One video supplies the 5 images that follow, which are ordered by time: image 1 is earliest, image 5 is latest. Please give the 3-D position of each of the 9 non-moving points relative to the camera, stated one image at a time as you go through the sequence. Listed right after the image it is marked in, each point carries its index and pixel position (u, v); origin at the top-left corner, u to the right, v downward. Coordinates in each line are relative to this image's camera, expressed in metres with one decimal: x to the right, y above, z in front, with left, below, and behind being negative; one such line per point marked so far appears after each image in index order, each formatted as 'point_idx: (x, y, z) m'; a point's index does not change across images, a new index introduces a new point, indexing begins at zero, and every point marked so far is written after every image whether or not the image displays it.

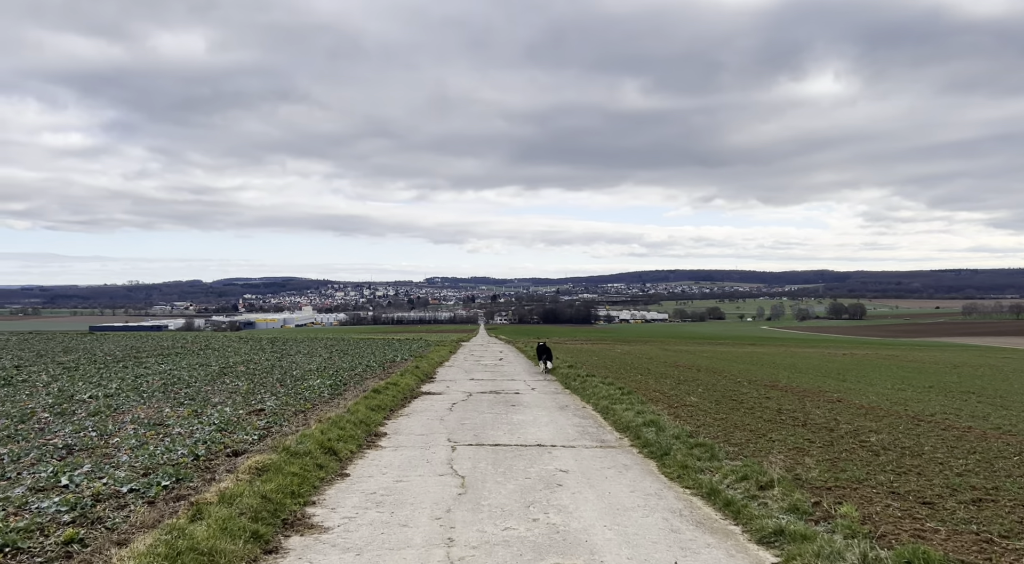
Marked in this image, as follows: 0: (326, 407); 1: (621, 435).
0: (-4.1, -2.7, +18.1) m
1: (+1.9, -2.7, +14.8) m
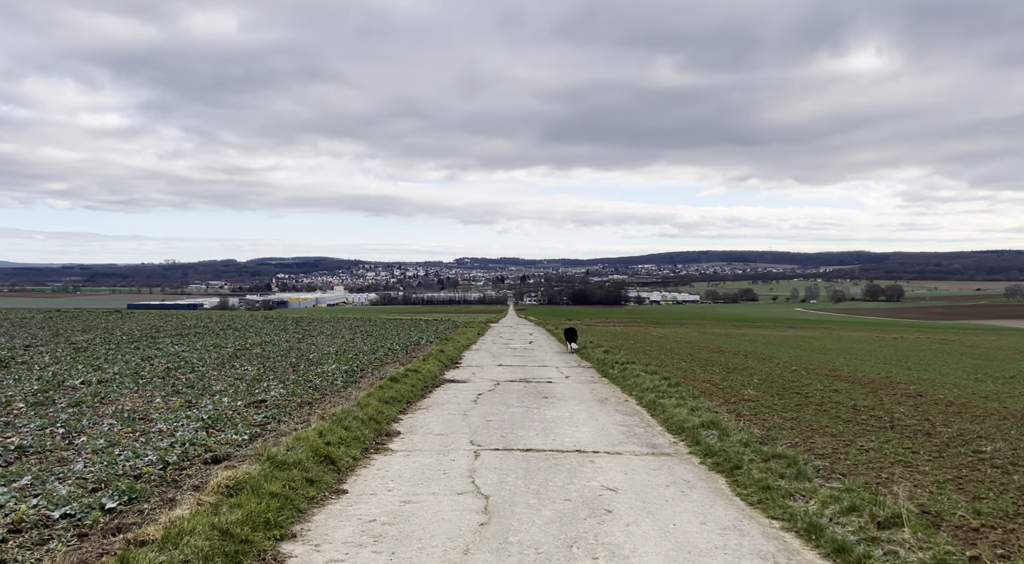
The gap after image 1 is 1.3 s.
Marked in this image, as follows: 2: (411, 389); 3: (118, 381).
0: (-3.4, -2.3, +16.0) m
1: (+2.5, -2.4, +12.5) m
2: (-2.2, -2.3, +17.8) m
3: (-9.0, -2.2, +18.7) m
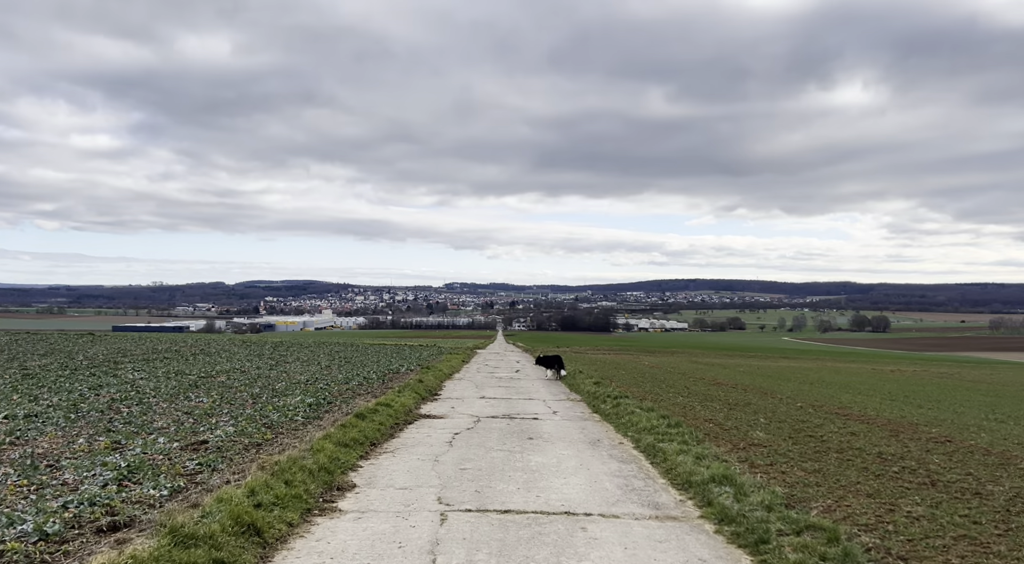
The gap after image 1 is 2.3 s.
0: (-3.8, -2.7, +14.0) m
1: (+2.2, -2.7, +10.5) m
2: (-2.6, -2.8, +15.8) m
3: (-9.3, -2.7, +16.6) m
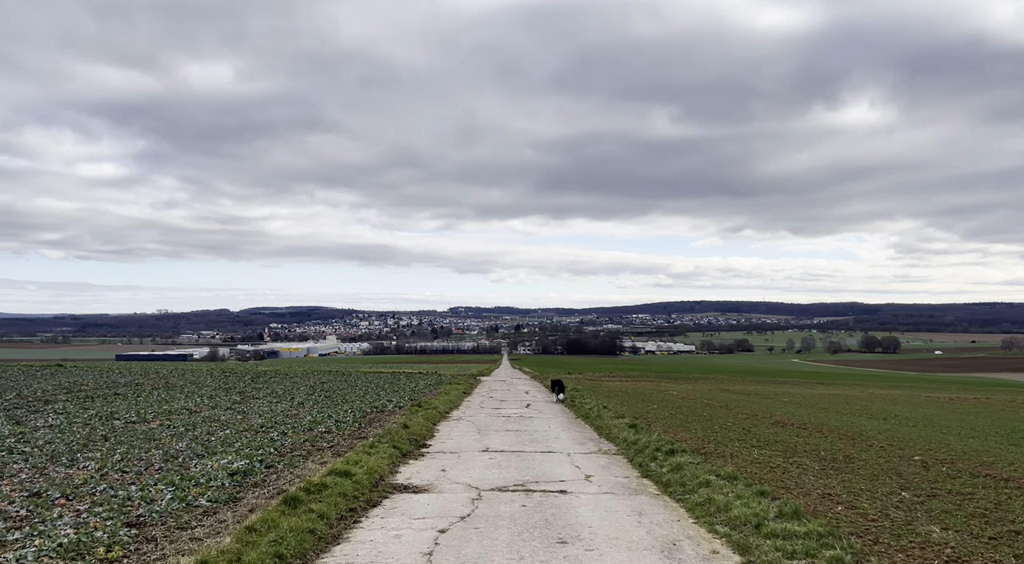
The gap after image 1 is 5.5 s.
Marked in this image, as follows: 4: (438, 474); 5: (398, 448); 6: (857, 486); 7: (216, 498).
0: (-3.6, -2.7, +7.9) m
1: (+2.4, -2.6, +4.4) m
2: (-2.4, -2.9, +9.7) m
3: (-9.1, -2.8, +10.6) m
4: (-1.3, -3.4, +14.8) m
5: (-2.3, -3.5, +17.4) m
6: (+5.4, -3.2, +13.1) m
7: (-4.2, -3.0, +11.7) m
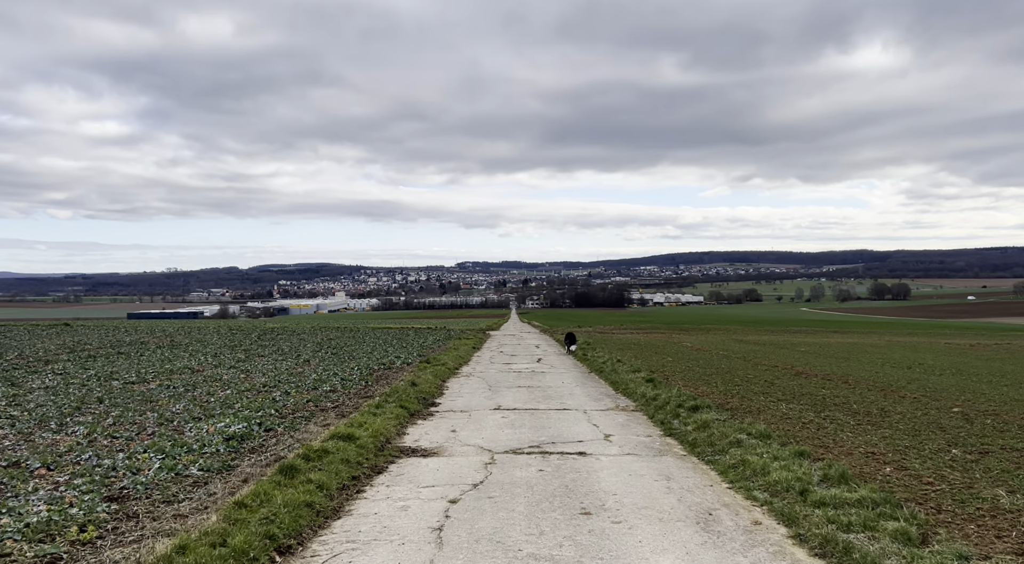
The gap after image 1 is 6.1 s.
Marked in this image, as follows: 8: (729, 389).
0: (-3.4, -2.3, +7.0) m
1: (+2.5, -2.3, +3.4) m
2: (-2.2, -2.3, +8.8) m
3: (-8.9, -2.3, +9.7) m
4: (-1.1, -2.6, +13.9) m
5: (-2.0, -2.5, +16.5) m
6: (+5.7, -2.3, +12.2) m
7: (-3.9, -2.4, +10.9) m
8: (+5.1, -2.5, +19.4) m
